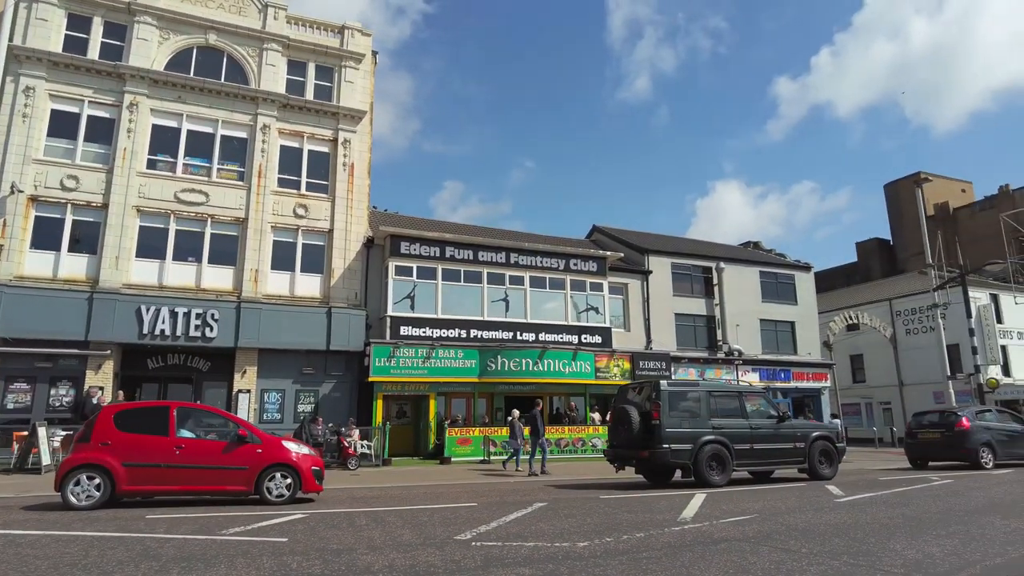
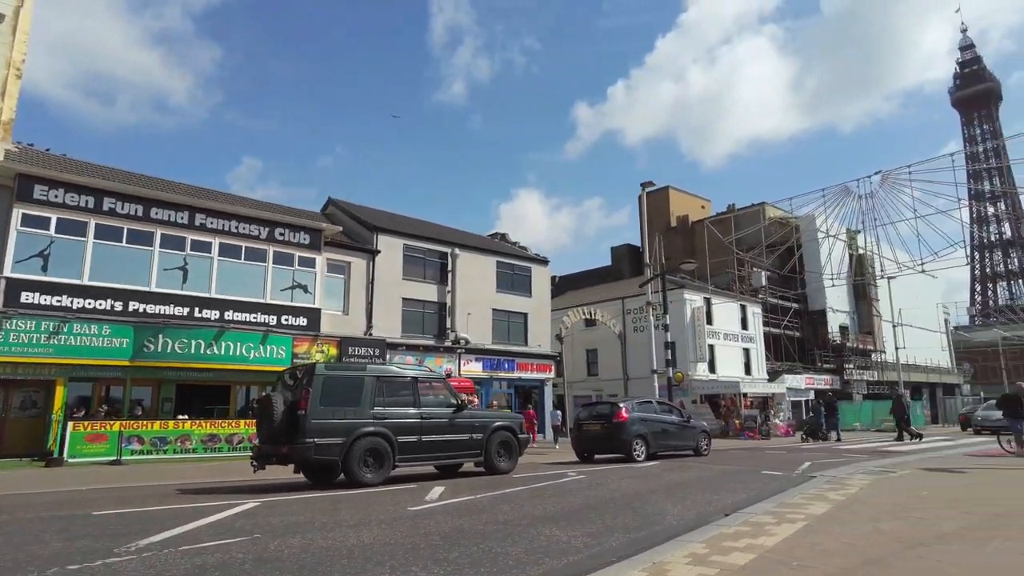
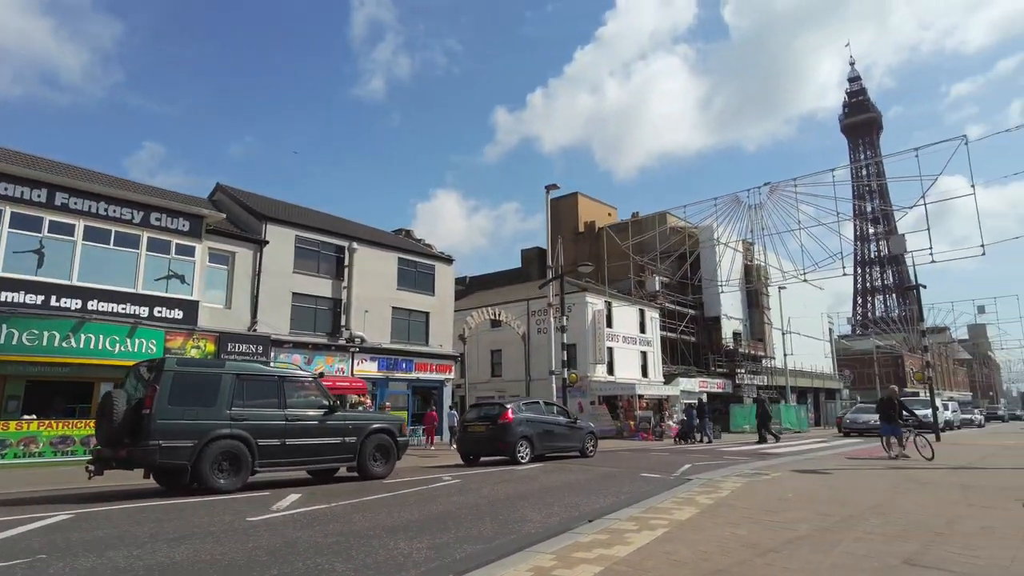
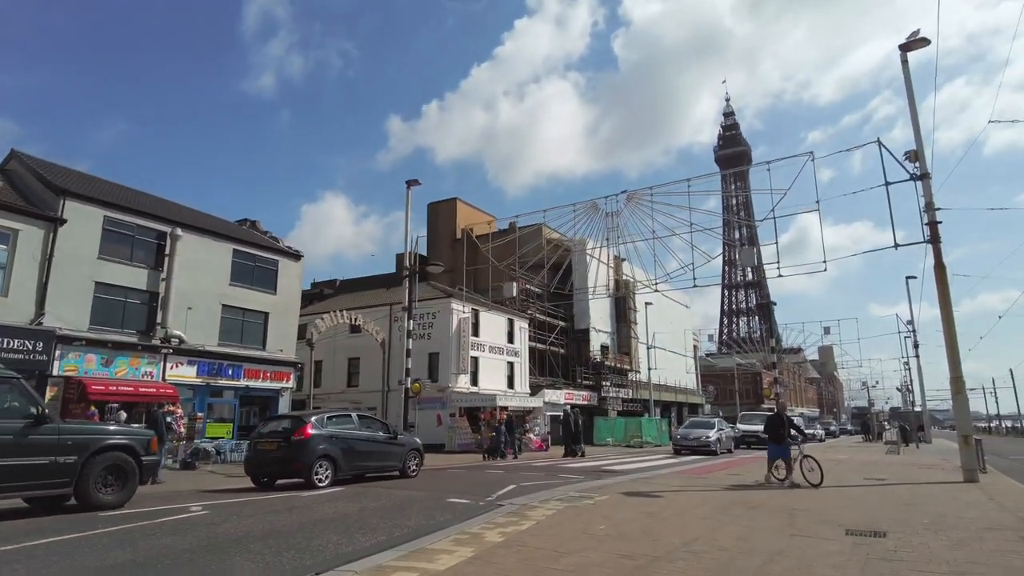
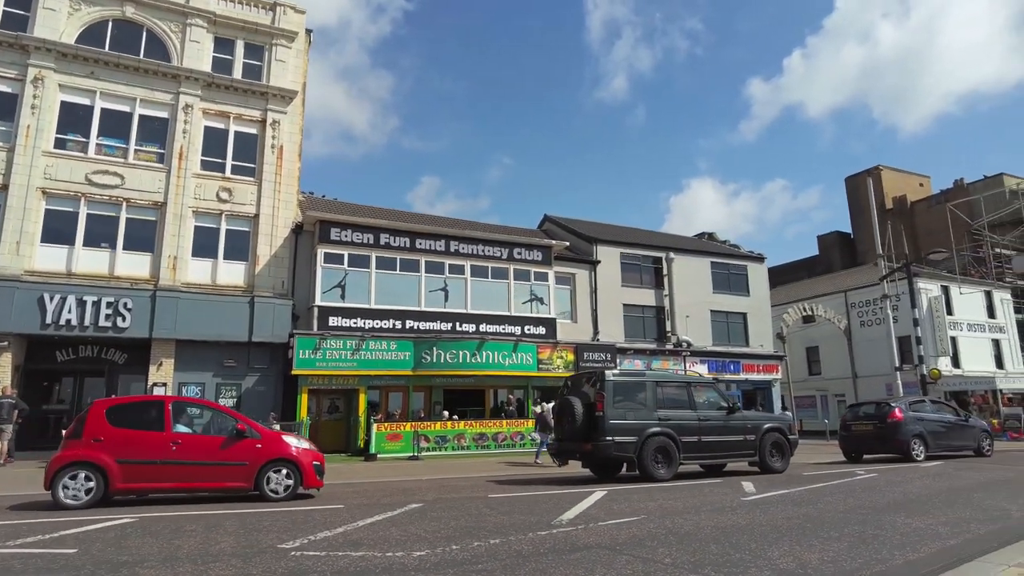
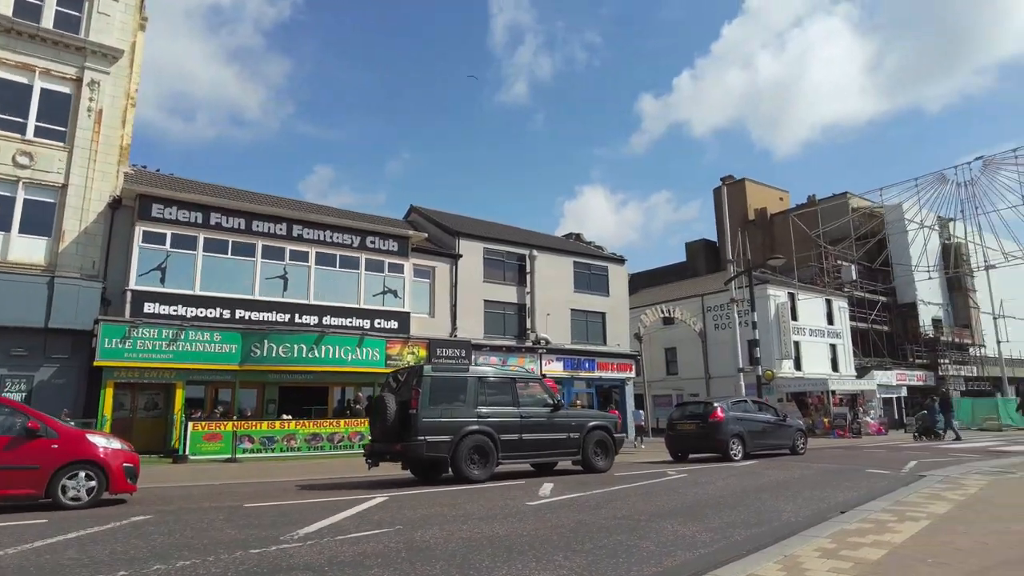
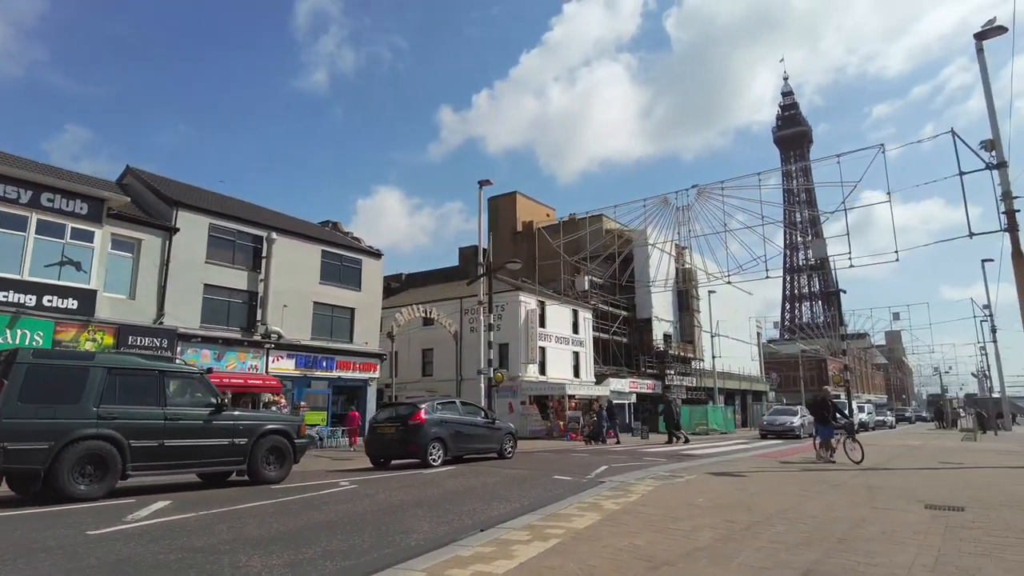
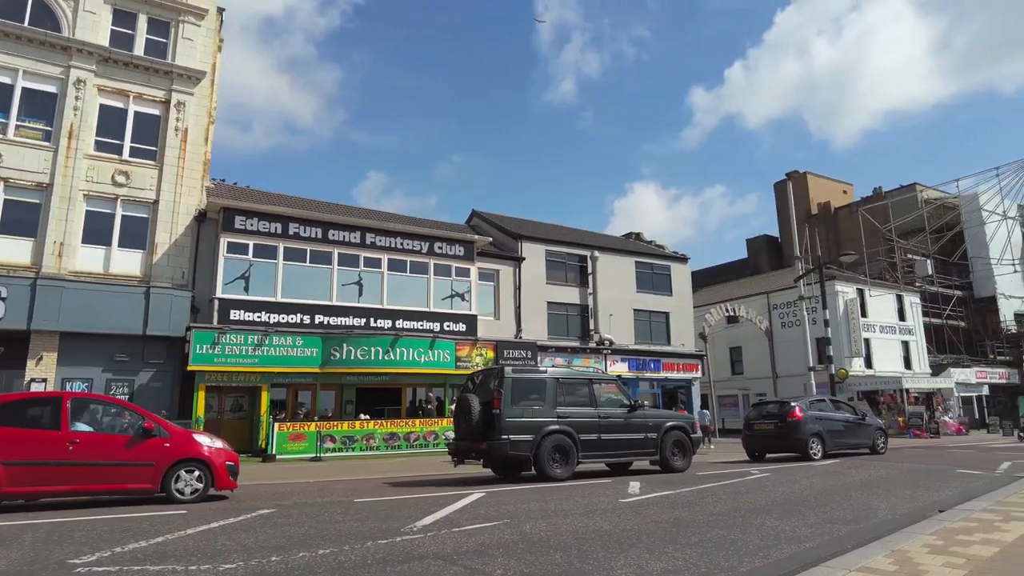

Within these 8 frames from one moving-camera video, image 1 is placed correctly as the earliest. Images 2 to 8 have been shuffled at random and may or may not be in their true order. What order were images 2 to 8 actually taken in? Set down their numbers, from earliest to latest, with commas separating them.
5, 8, 6, 2, 3, 7, 4
